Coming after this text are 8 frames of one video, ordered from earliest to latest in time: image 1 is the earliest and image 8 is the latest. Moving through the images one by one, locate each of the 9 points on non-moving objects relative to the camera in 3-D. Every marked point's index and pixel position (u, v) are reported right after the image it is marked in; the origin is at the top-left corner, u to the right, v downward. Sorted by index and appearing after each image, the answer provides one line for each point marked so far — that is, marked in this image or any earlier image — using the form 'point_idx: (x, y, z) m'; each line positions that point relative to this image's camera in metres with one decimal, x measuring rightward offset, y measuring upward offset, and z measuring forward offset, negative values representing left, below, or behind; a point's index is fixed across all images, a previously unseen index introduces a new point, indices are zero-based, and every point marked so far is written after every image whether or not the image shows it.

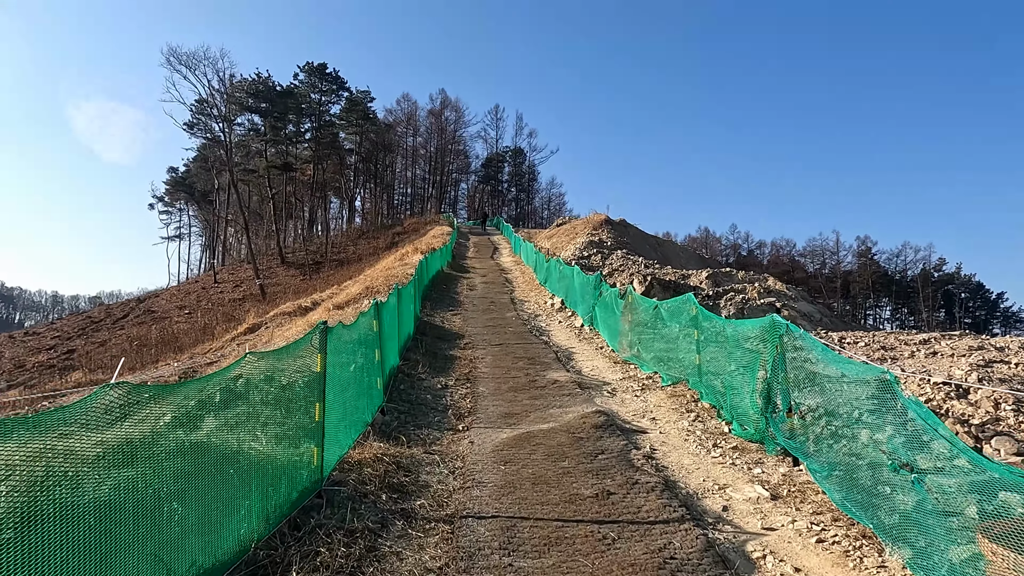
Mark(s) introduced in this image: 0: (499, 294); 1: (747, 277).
0: (-0.5, -0.2, +18.8) m
1: (+7.5, +0.4, +18.0) m
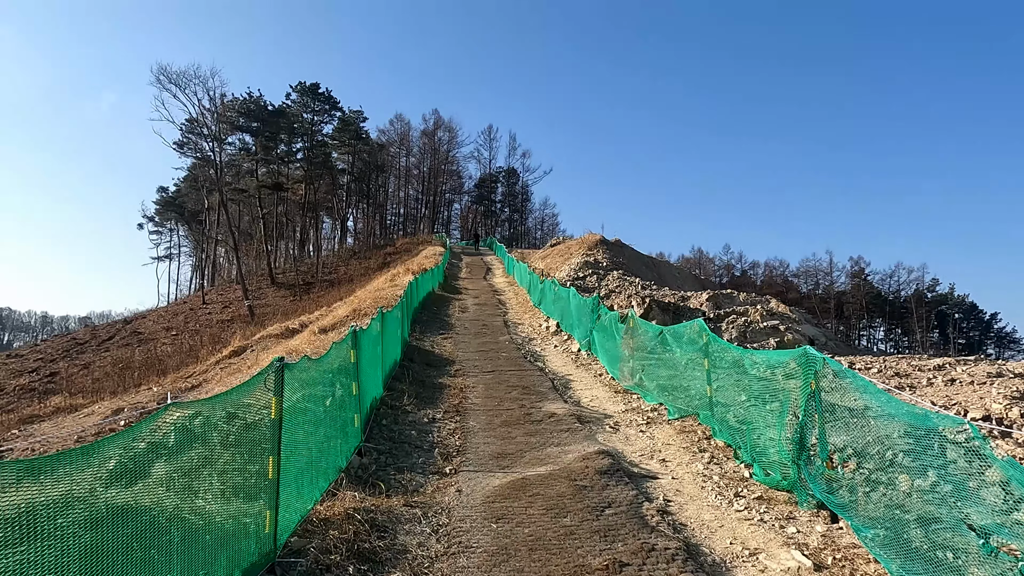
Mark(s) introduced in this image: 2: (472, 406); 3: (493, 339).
0: (-0.7, -0.9, +18.2) m
1: (+7.3, -0.3, +17.5) m
2: (-0.6, -1.6, +7.9) m
3: (-0.5, -1.3, +14.1) m
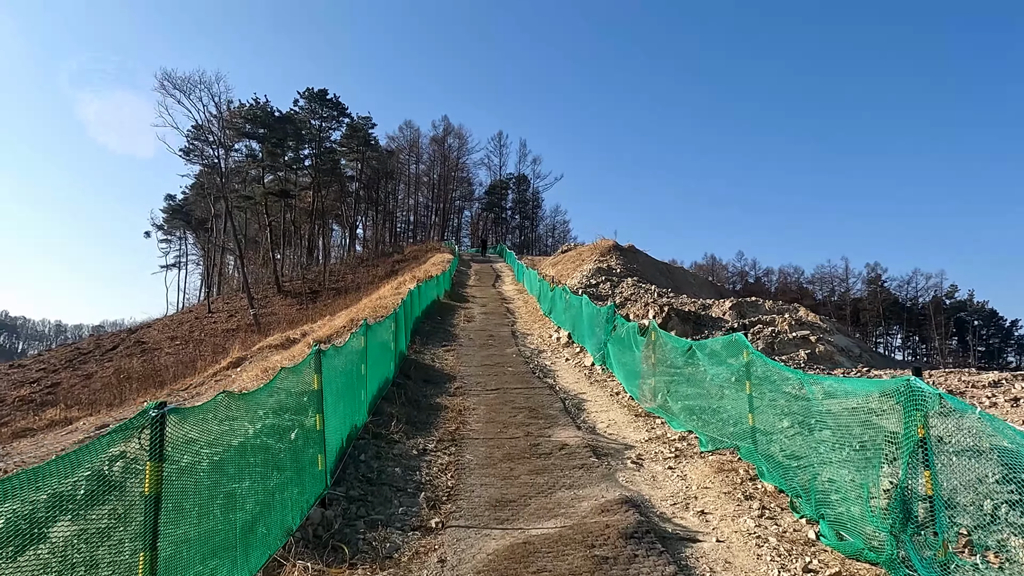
0: (-0.4, -1.1, +17.1) m
1: (+7.5, -0.5, +16.3) m
2: (-0.5, -1.8, +6.9) m
3: (-0.3, -1.5, +13.1) m
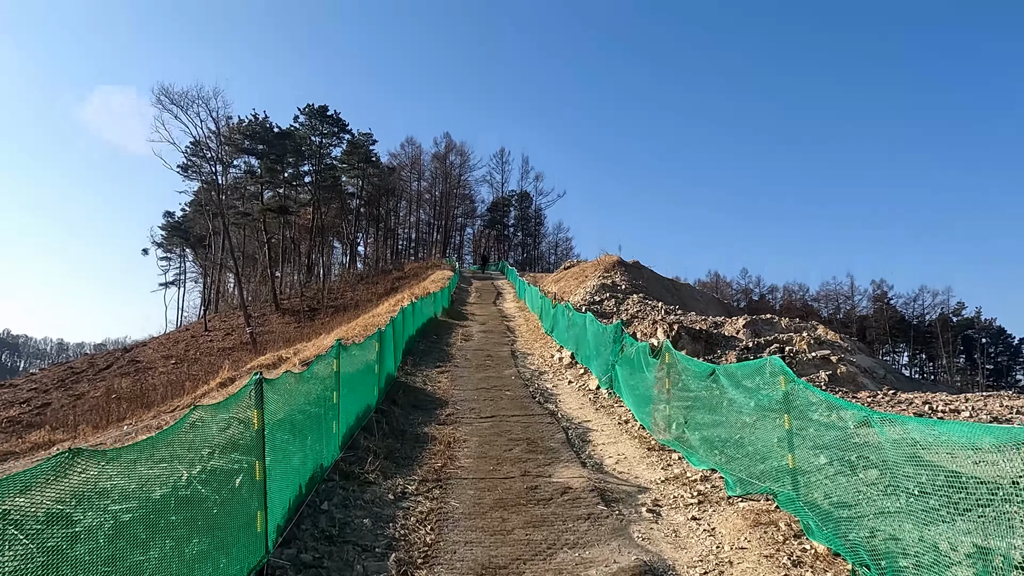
0: (-0.4, -1.6, +16.2) m
1: (+7.5, -1.0, +15.3) m
2: (-0.6, -1.9, +5.9) m
3: (-0.3, -1.8, +12.1) m
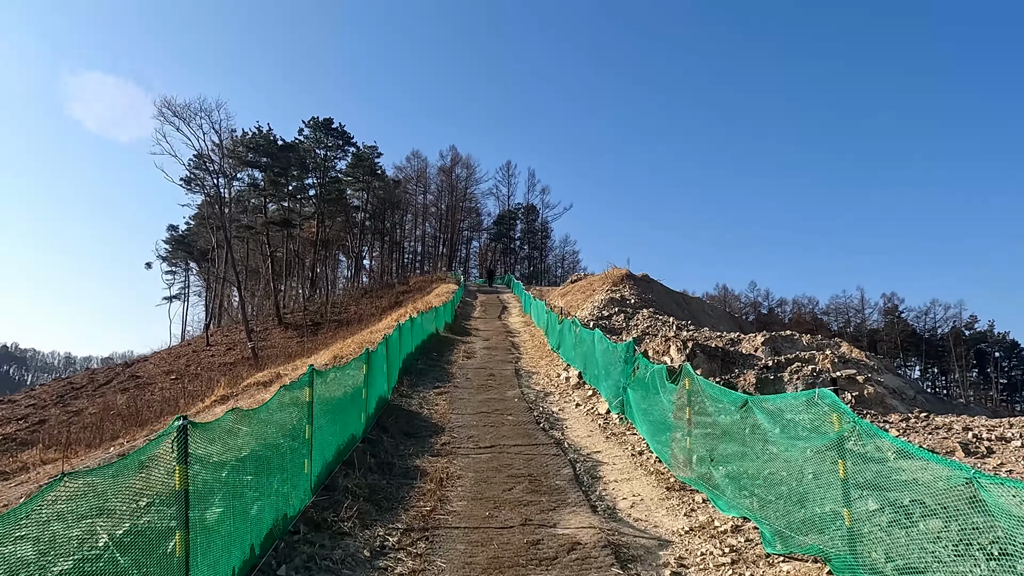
0: (-0.3, -2.0, +15.4) m
1: (+7.6, -1.4, +14.5) m
2: (-0.6, -2.1, +5.1) m
3: (-0.3, -2.1, +11.3) m
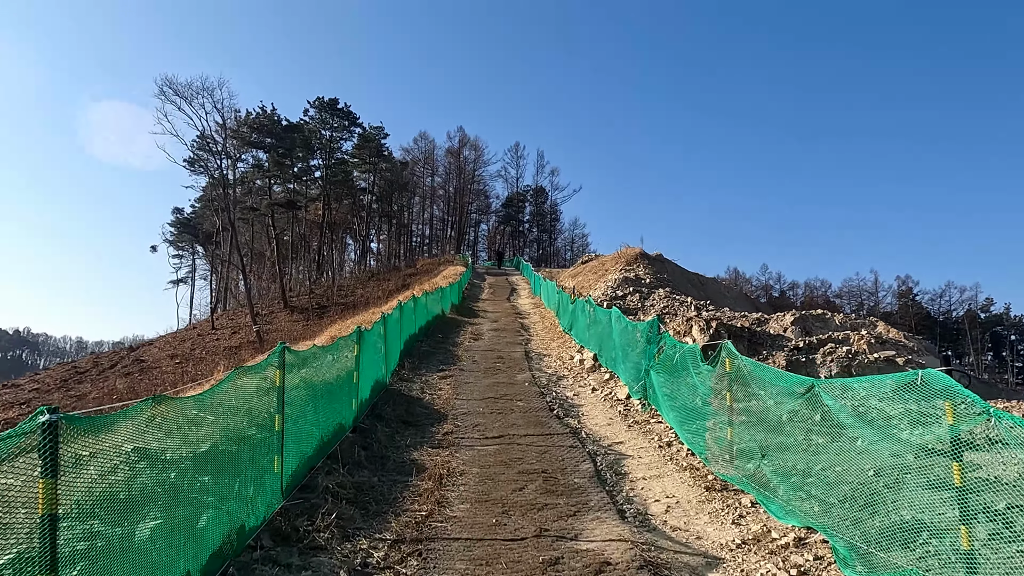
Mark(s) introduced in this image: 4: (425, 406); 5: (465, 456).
0: (0.0, -1.5, +14.5) m
1: (+7.8, -0.8, +13.4) m
2: (-0.5, -1.8, +4.3) m
3: (-0.1, -1.7, +10.5) m
4: (-1.3, -1.7, +8.2) m
5: (-0.5, -1.8, +6.1) m
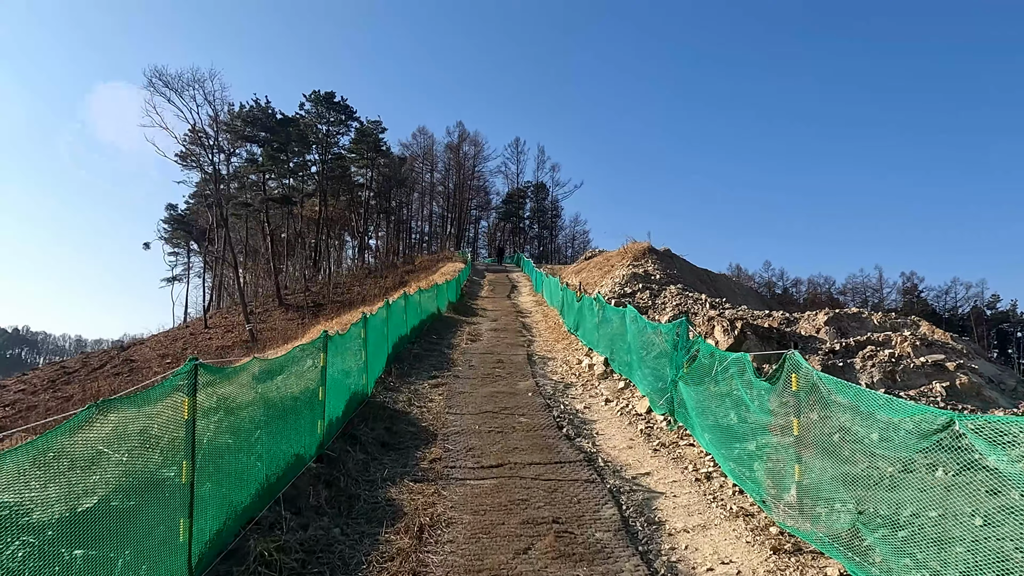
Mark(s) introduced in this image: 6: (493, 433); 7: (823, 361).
0: (0.0, -1.4, +13.3) m
1: (+7.9, -0.7, +12.2) m
2: (-0.5, -1.8, +3.0) m
3: (-0.1, -1.6, +9.2) m
4: (-1.2, -1.7, +7.0) m
5: (-0.5, -1.7, +4.8) m
6: (-0.2, -1.7, +6.6) m
7: (+5.5, -1.3, +9.9) m
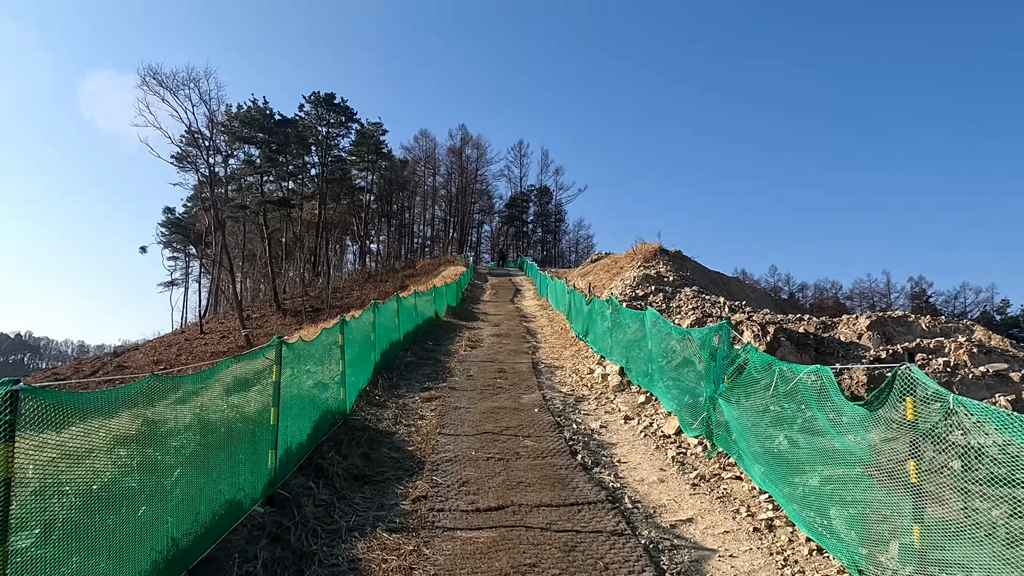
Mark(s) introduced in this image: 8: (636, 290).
0: (+0.1, -1.4, +12.1) m
1: (+7.9, -0.7, +11.0) m
2: (-0.5, -1.7, +1.8) m
3: (0.0, -1.6, +8.0) m
4: (-1.2, -1.6, +5.8) m
5: (-0.5, -1.7, +3.7) m
6: (-0.2, -1.6, +5.4) m
7: (+5.5, -1.3, +8.7) m
8: (+3.5, -0.1, +16.0) m
